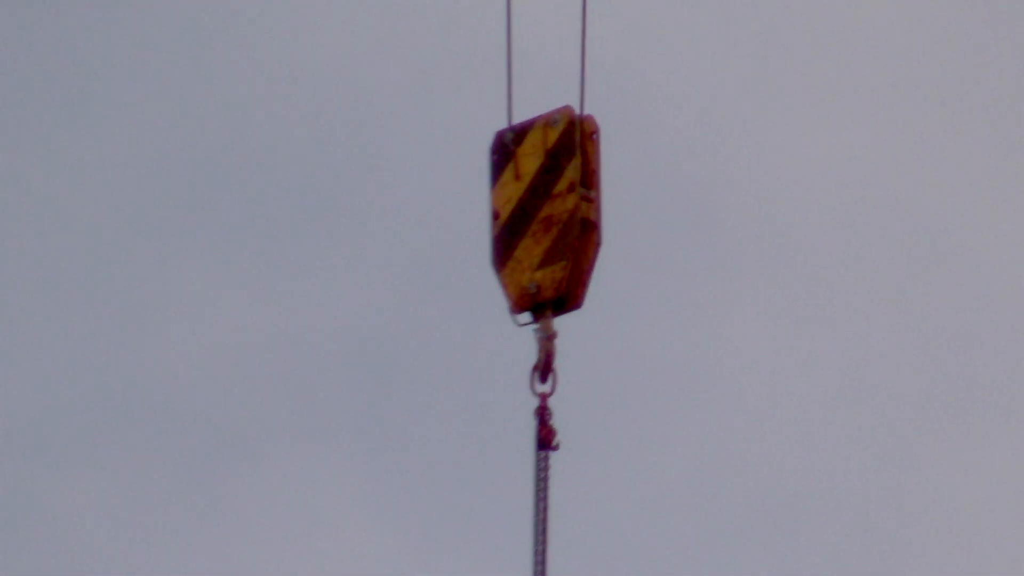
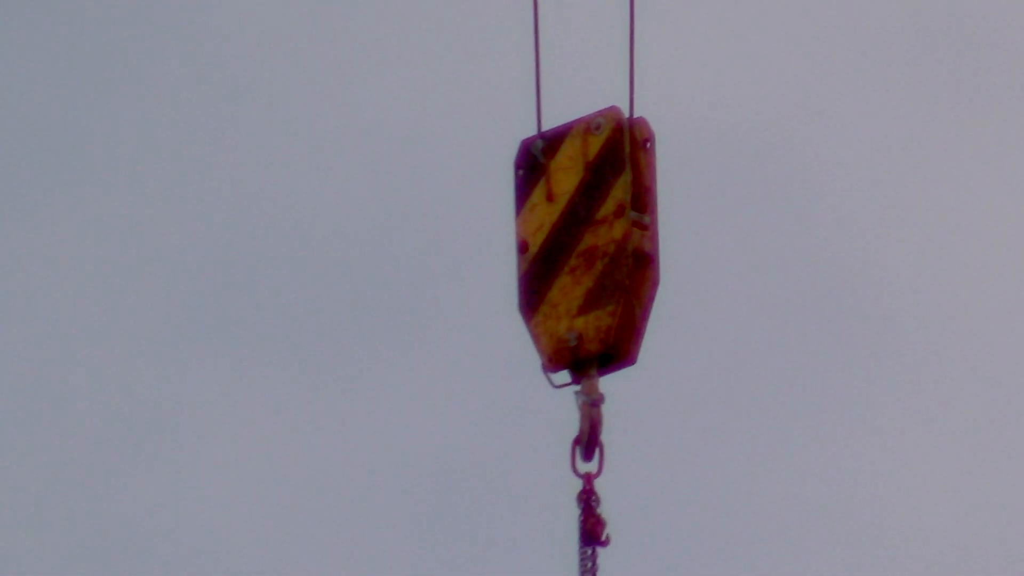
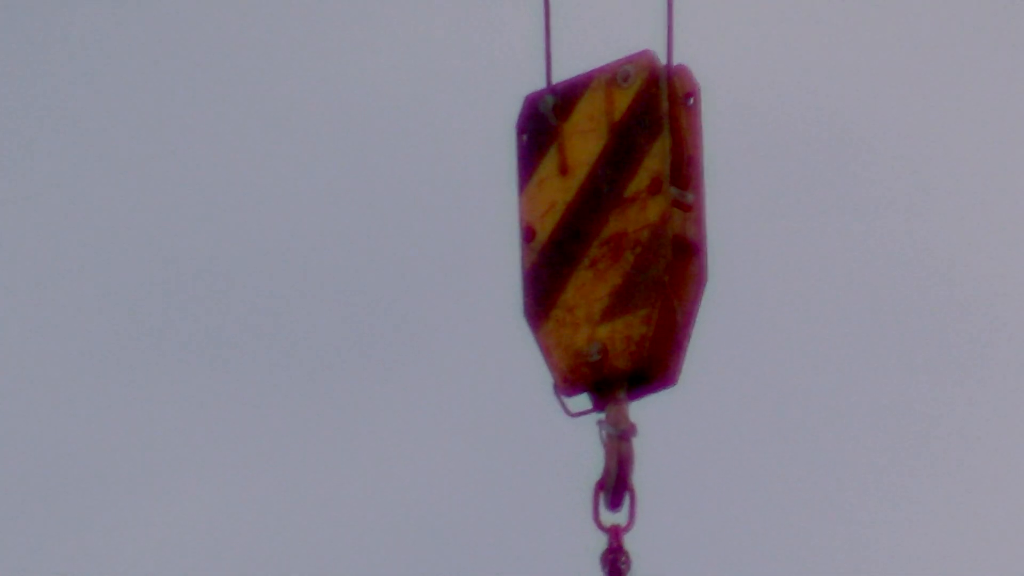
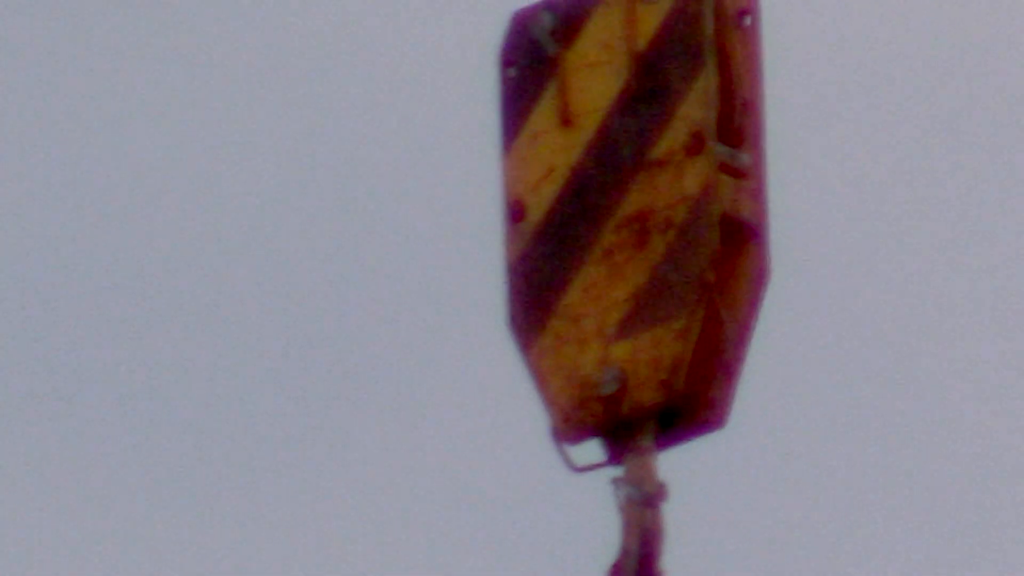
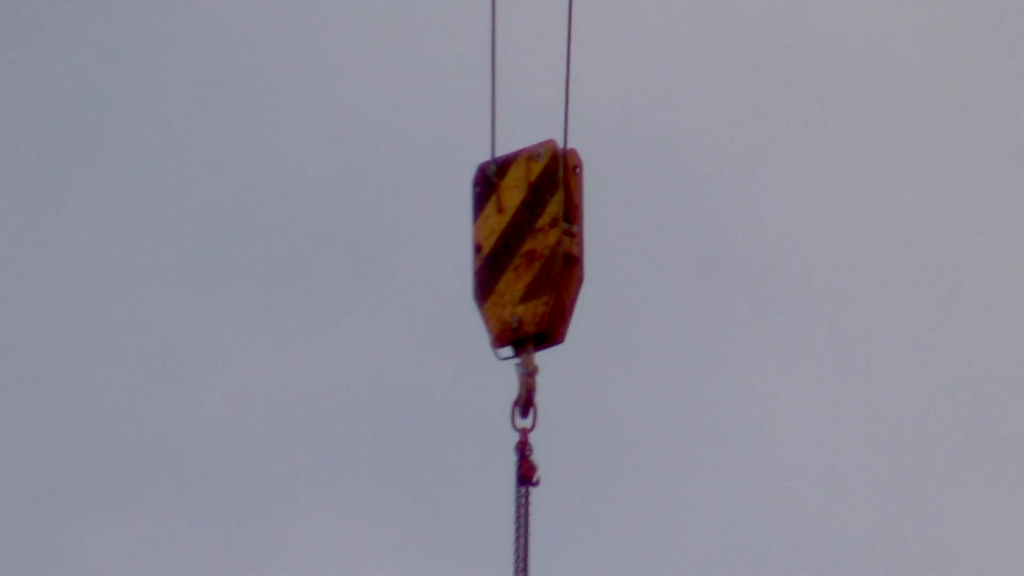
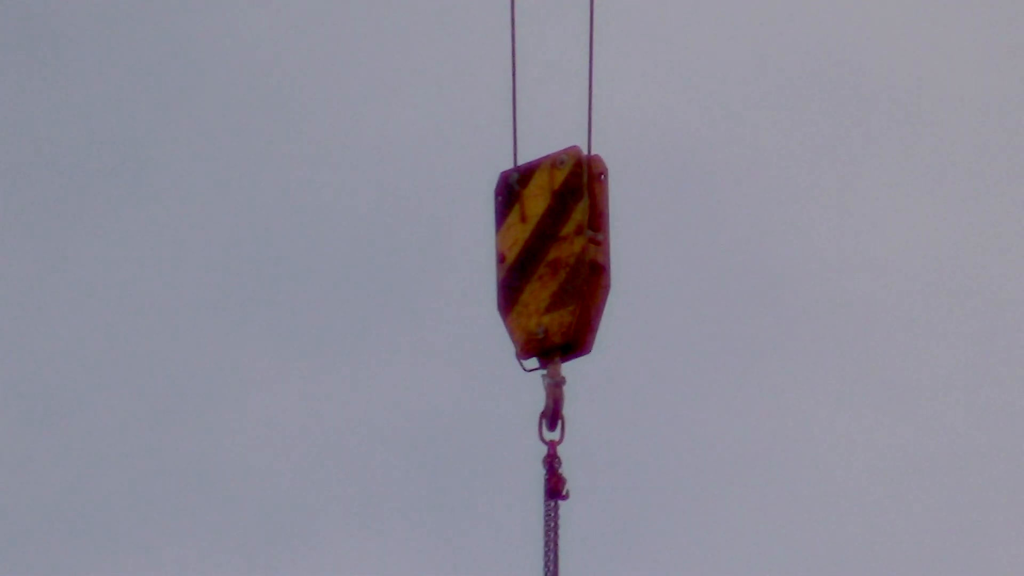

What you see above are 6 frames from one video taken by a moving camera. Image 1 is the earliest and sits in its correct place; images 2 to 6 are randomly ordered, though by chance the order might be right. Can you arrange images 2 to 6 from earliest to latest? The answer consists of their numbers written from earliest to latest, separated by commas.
5, 6, 2, 3, 4
